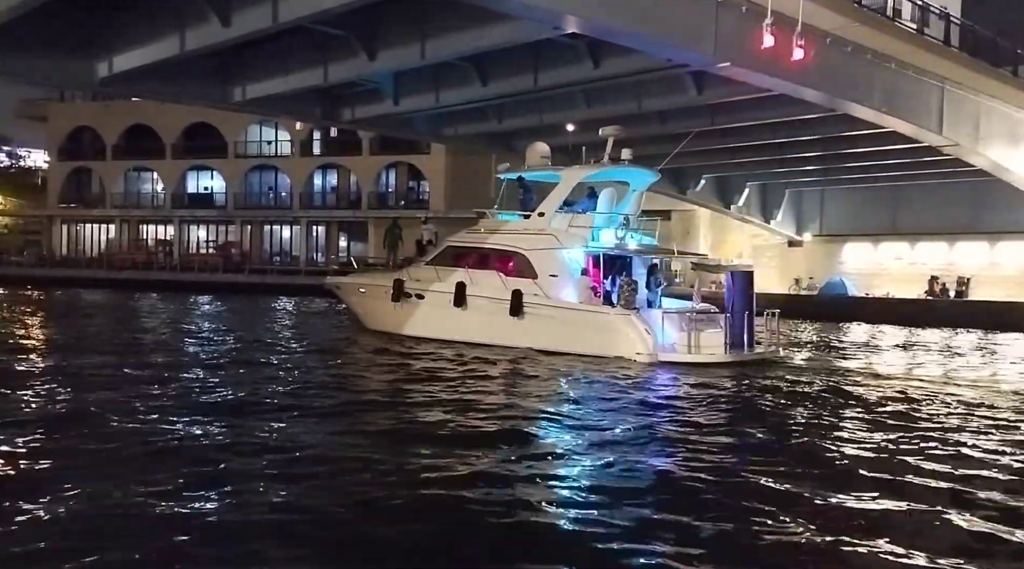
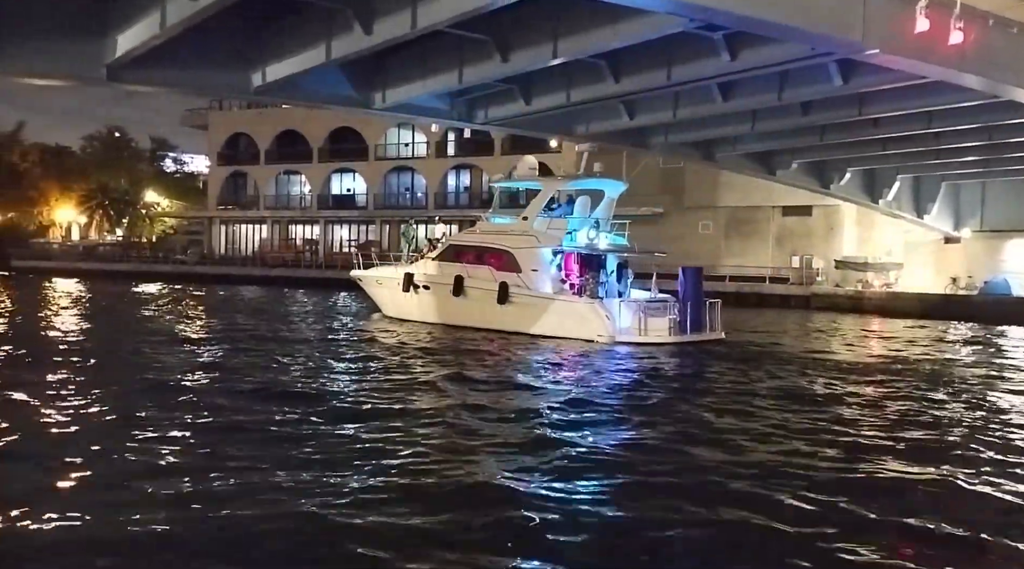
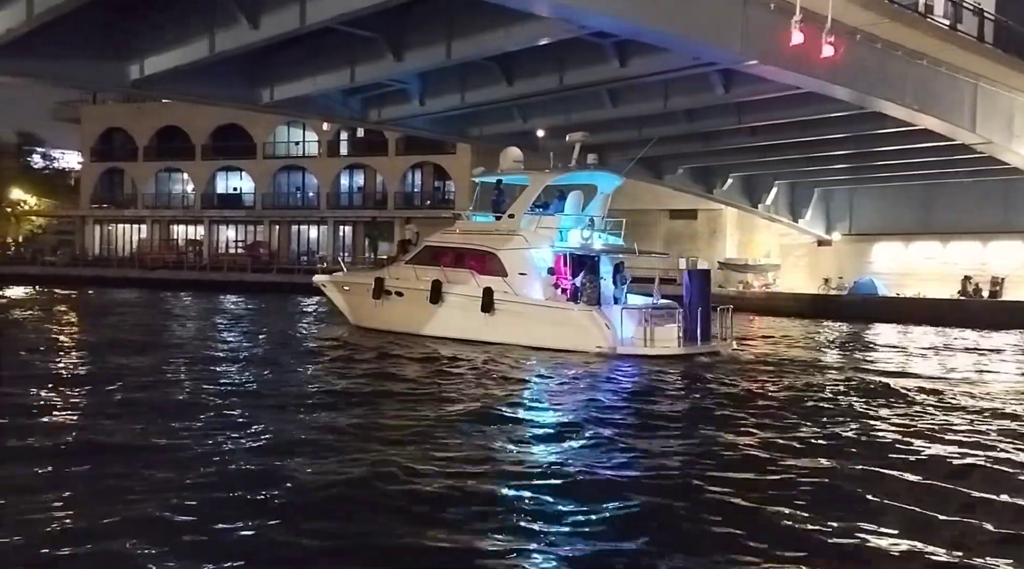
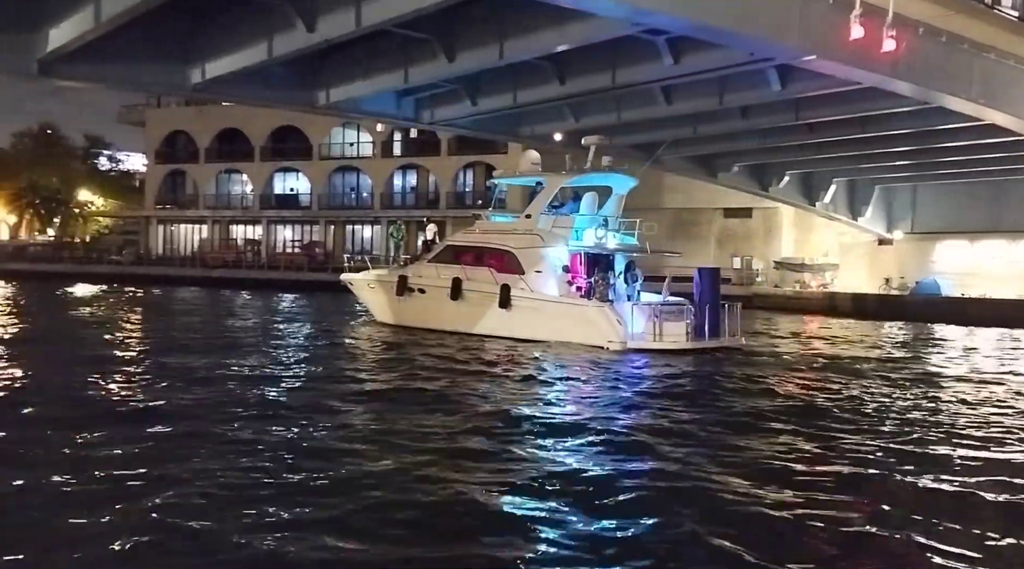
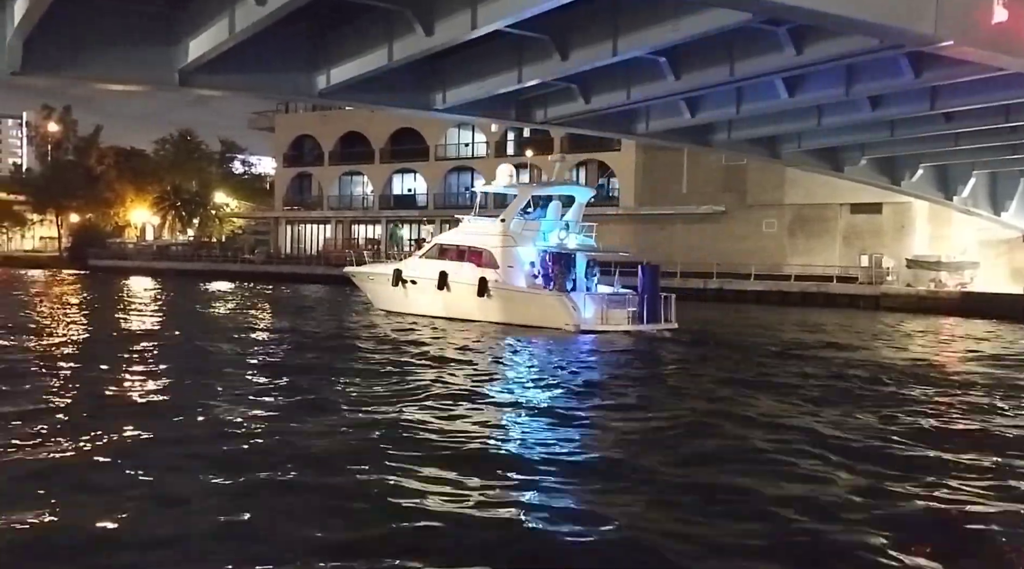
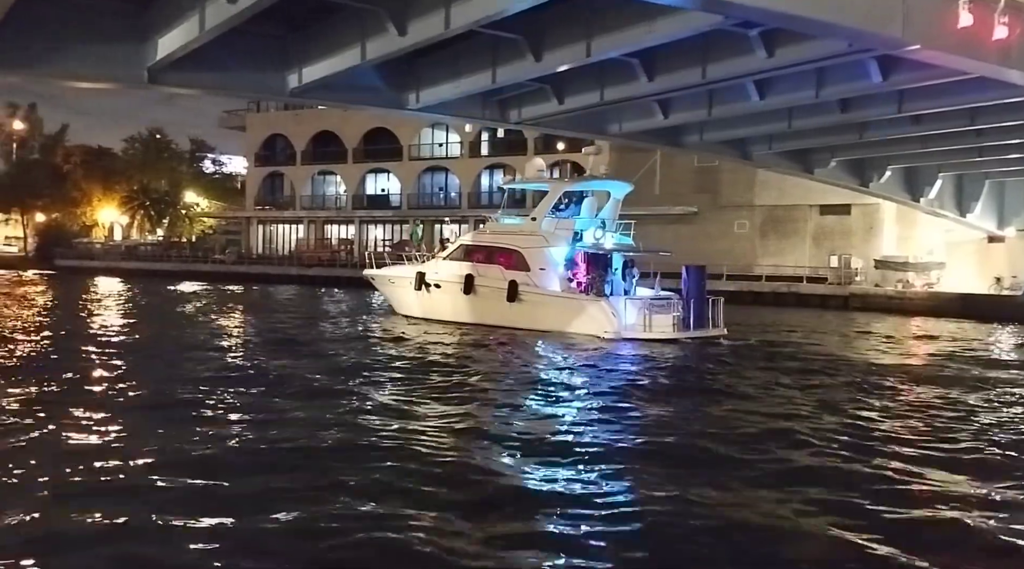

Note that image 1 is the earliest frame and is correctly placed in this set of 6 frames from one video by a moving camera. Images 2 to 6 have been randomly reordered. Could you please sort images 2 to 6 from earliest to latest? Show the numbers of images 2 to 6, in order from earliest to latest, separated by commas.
3, 4, 2, 6, 5
